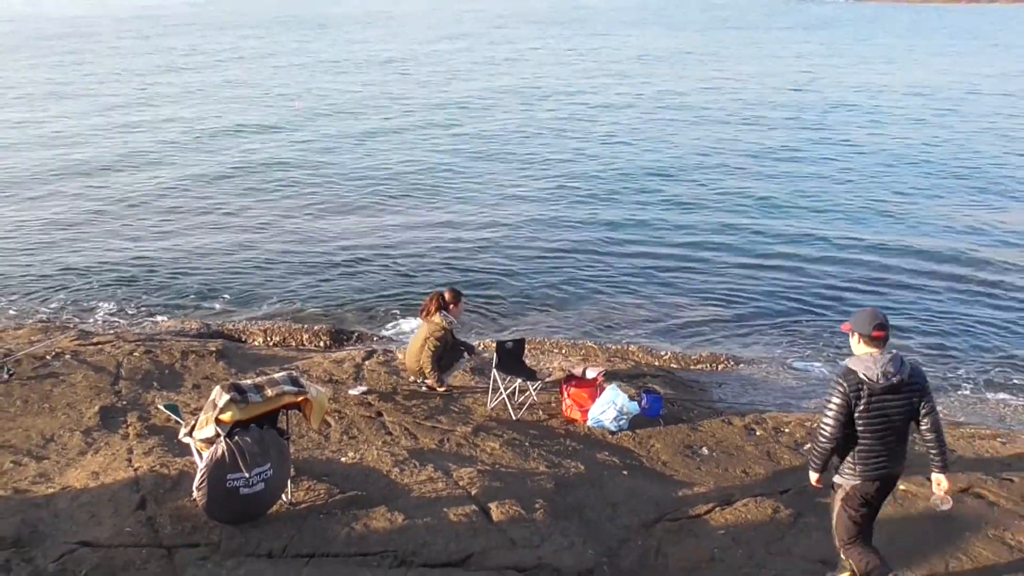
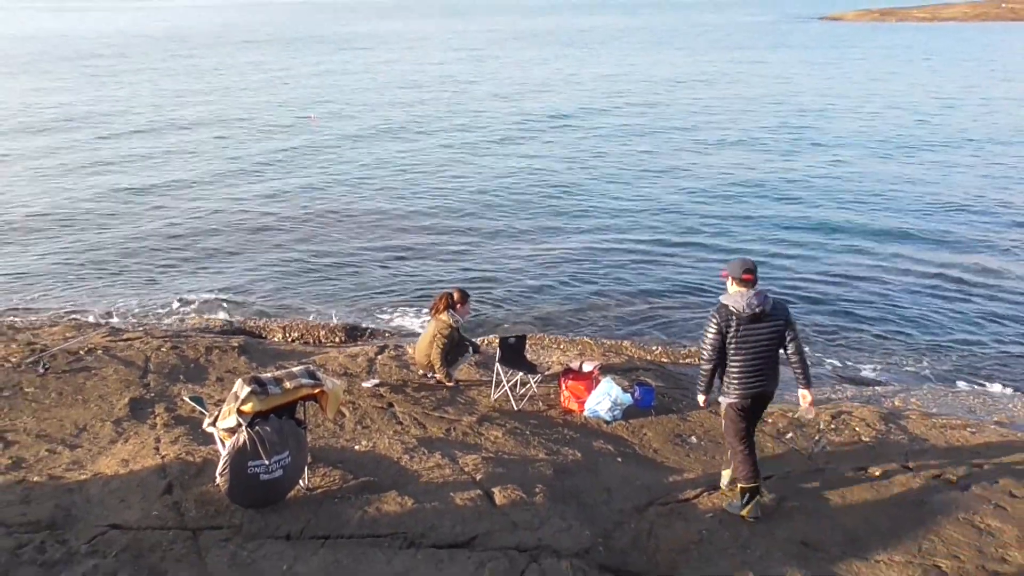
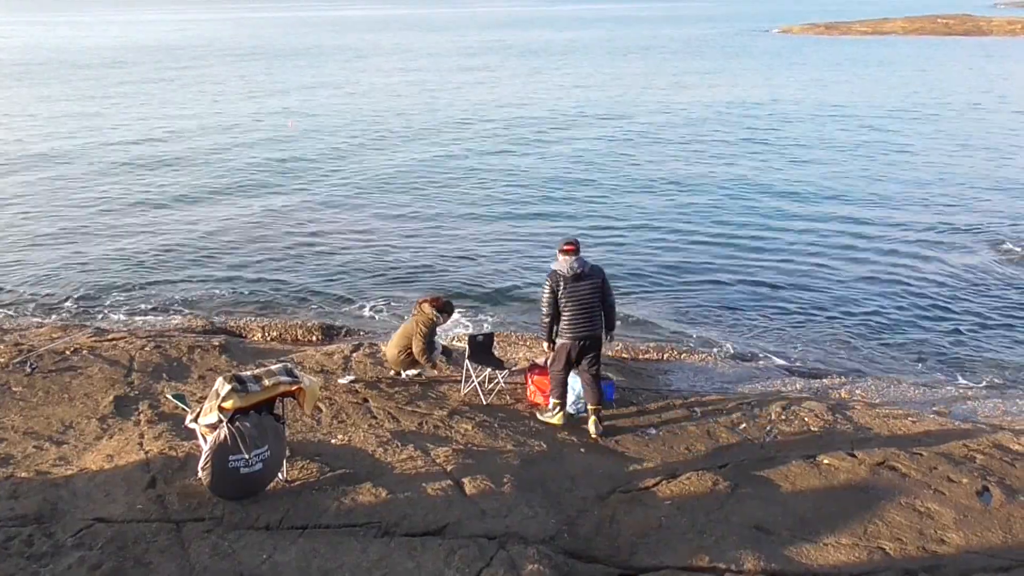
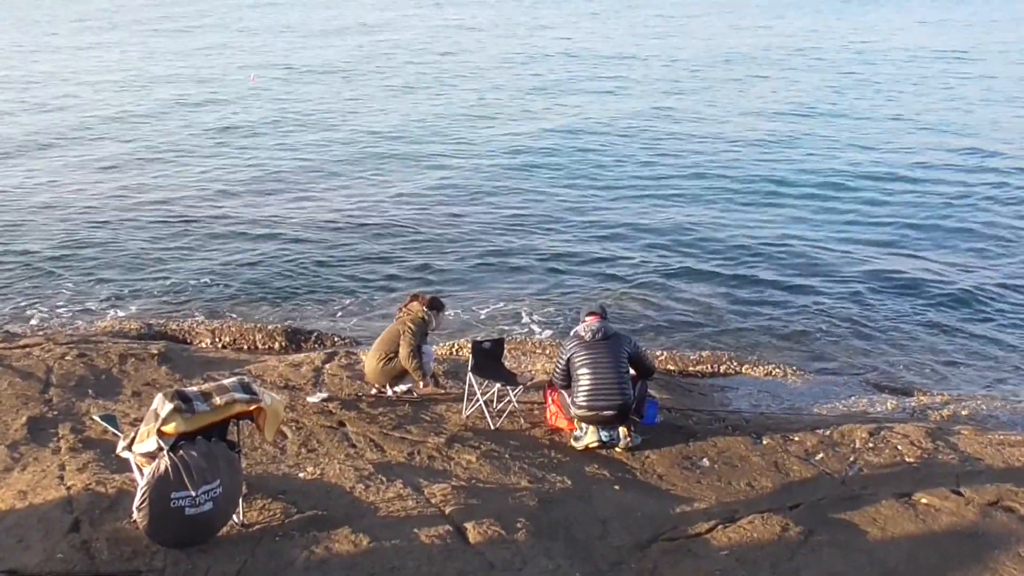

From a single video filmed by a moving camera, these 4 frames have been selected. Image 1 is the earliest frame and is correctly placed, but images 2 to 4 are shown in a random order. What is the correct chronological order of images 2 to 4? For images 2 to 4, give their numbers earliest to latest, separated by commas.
2, 3, 4
